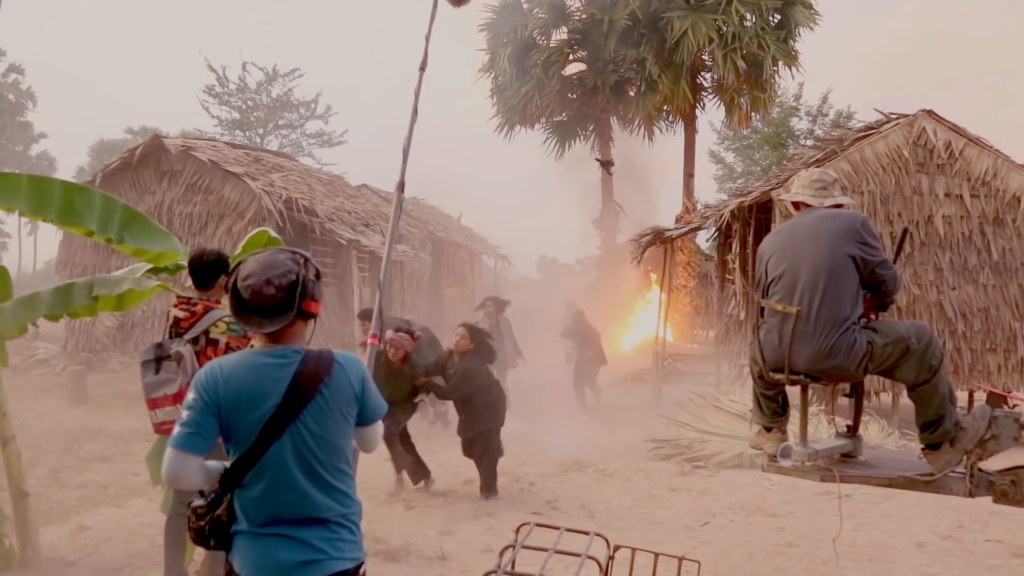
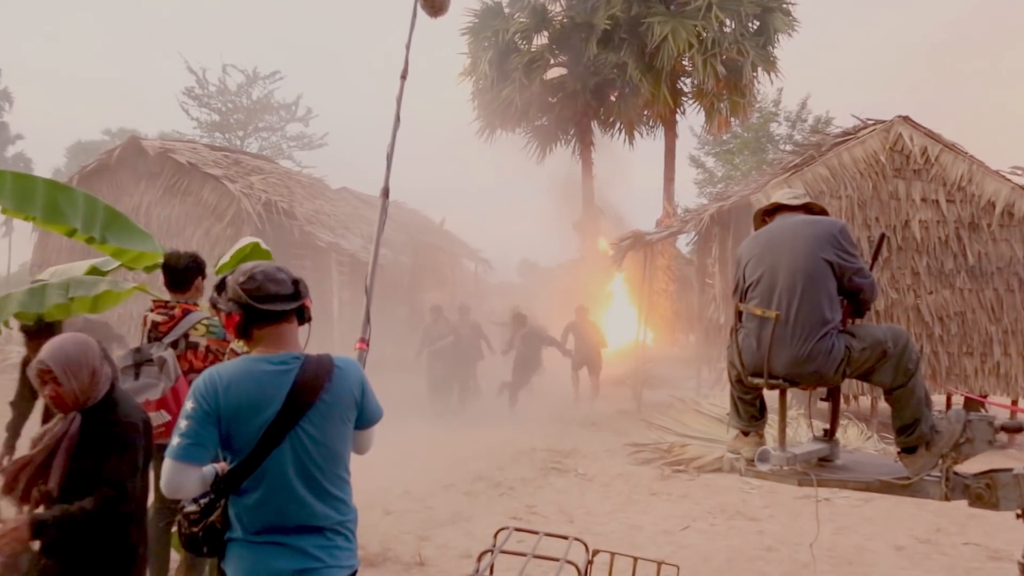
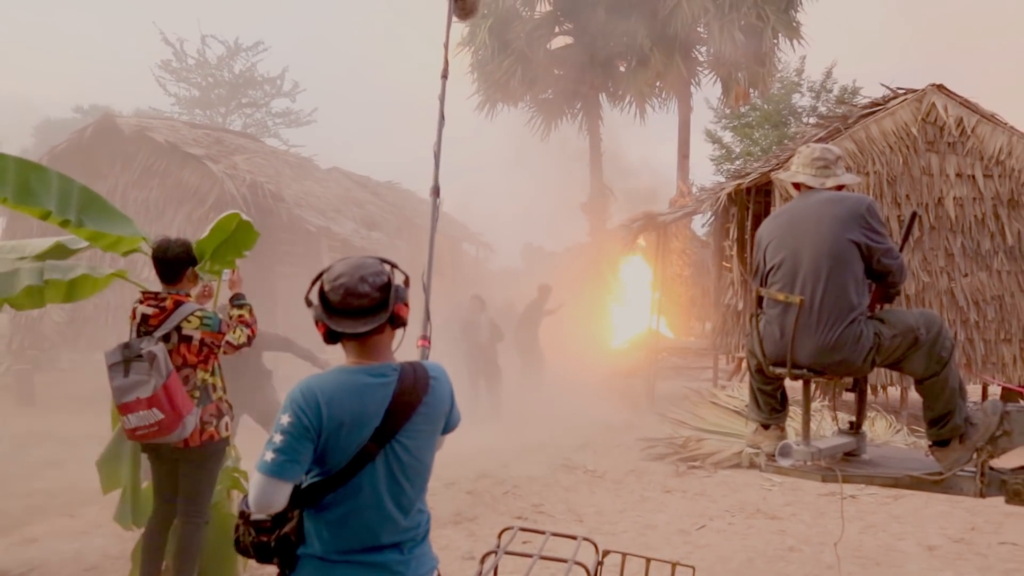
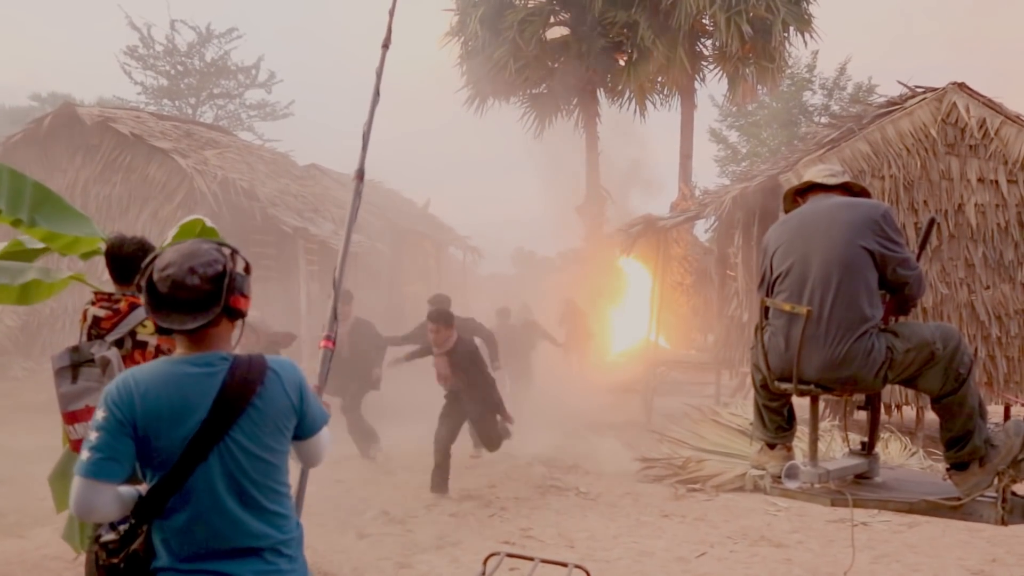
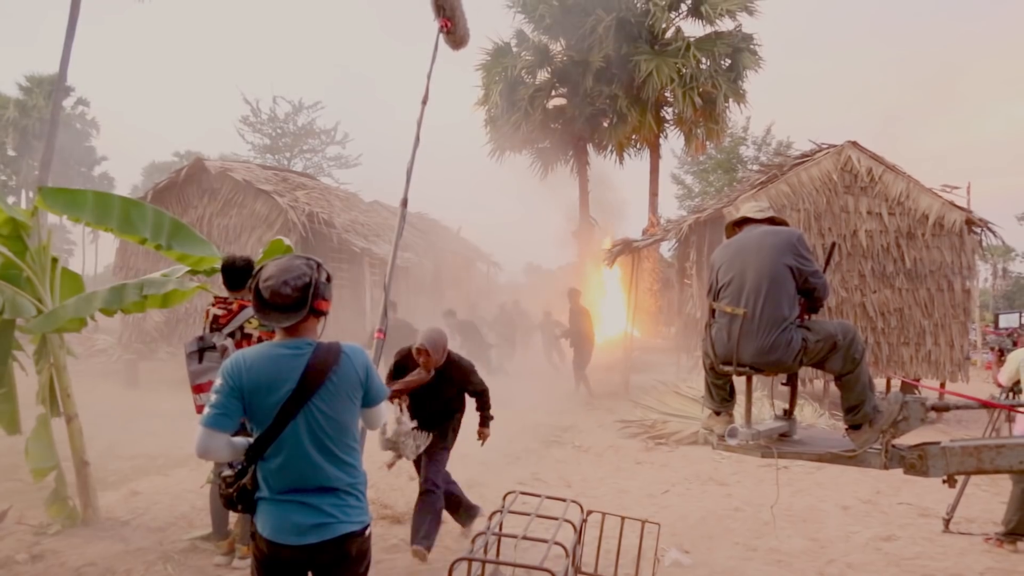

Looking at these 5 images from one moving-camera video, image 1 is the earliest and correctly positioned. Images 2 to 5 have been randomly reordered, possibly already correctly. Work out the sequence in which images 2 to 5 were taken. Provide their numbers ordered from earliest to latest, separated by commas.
5, 2, 4, 3
